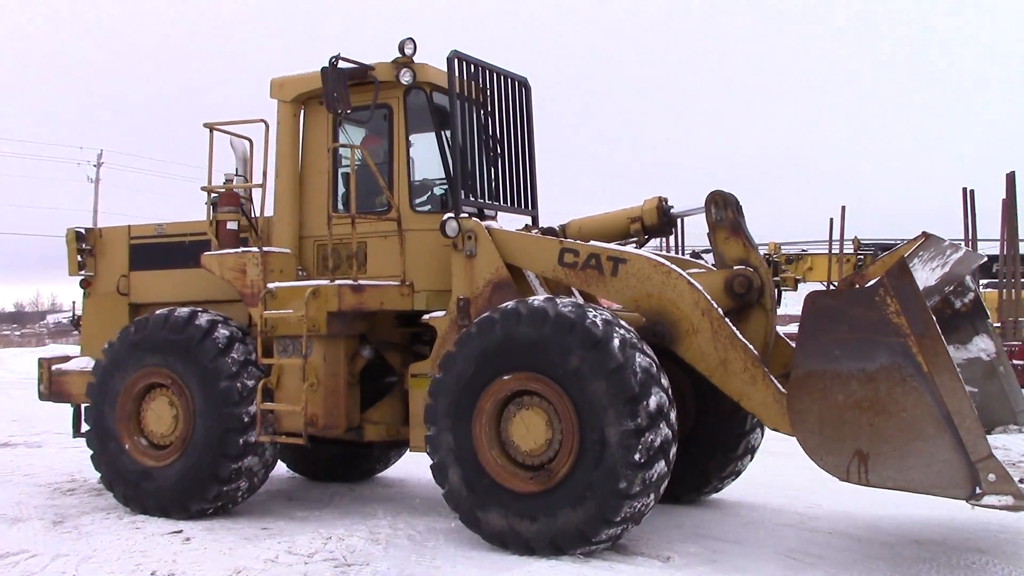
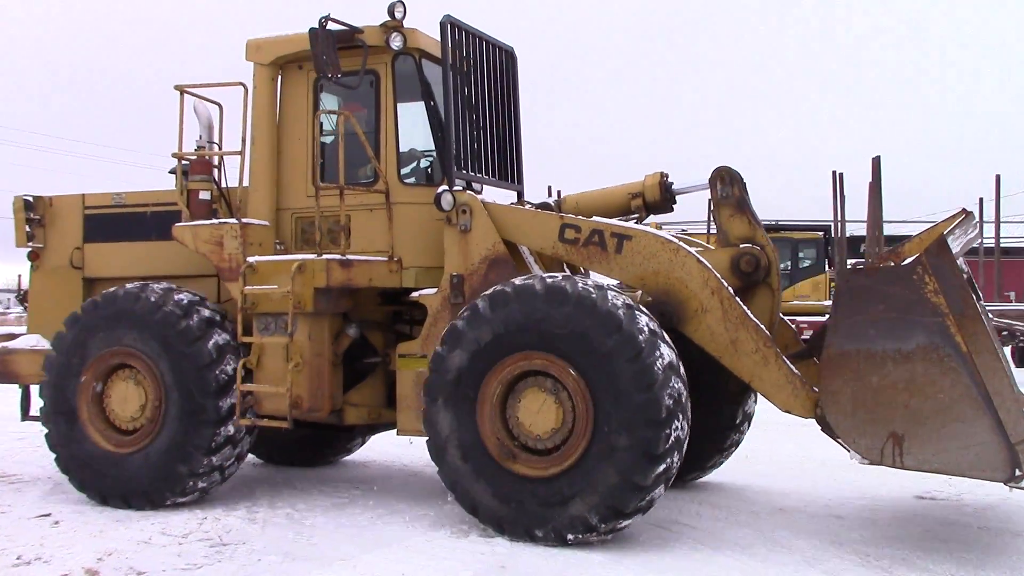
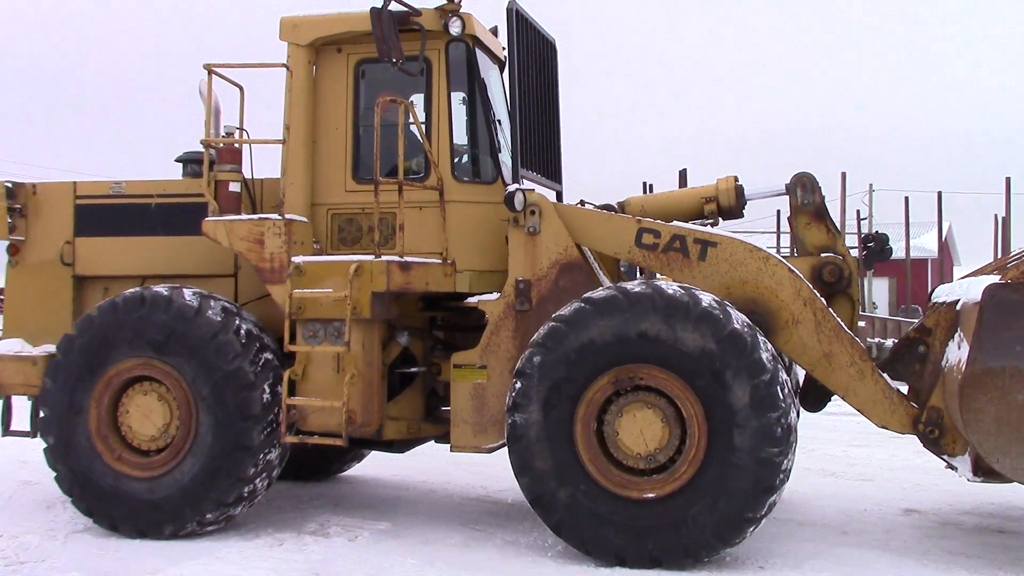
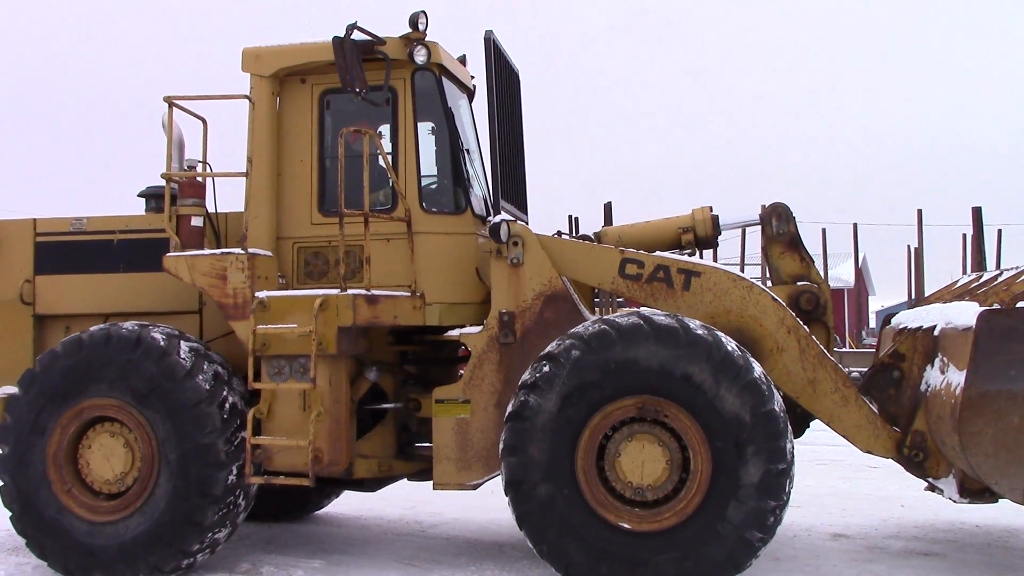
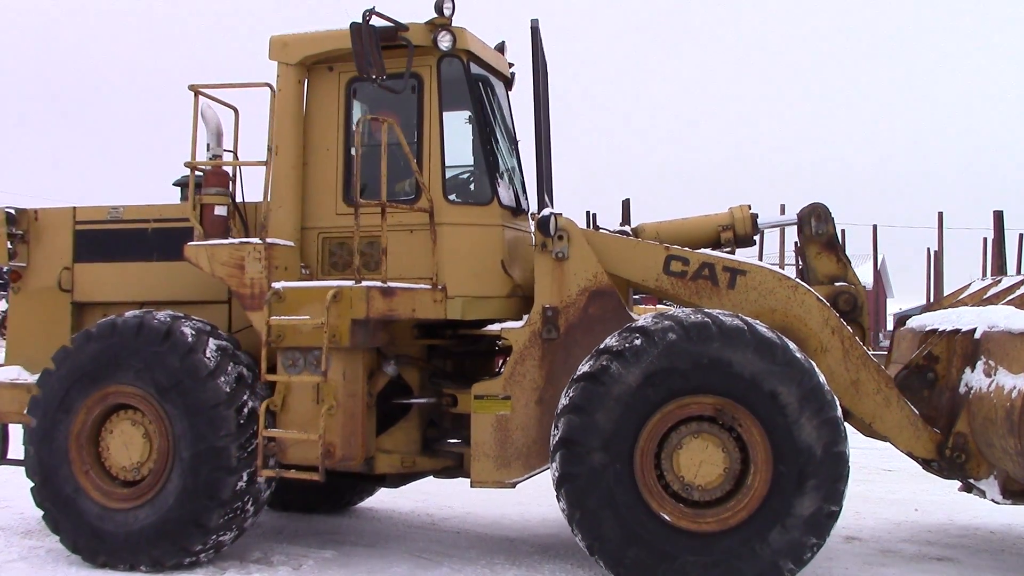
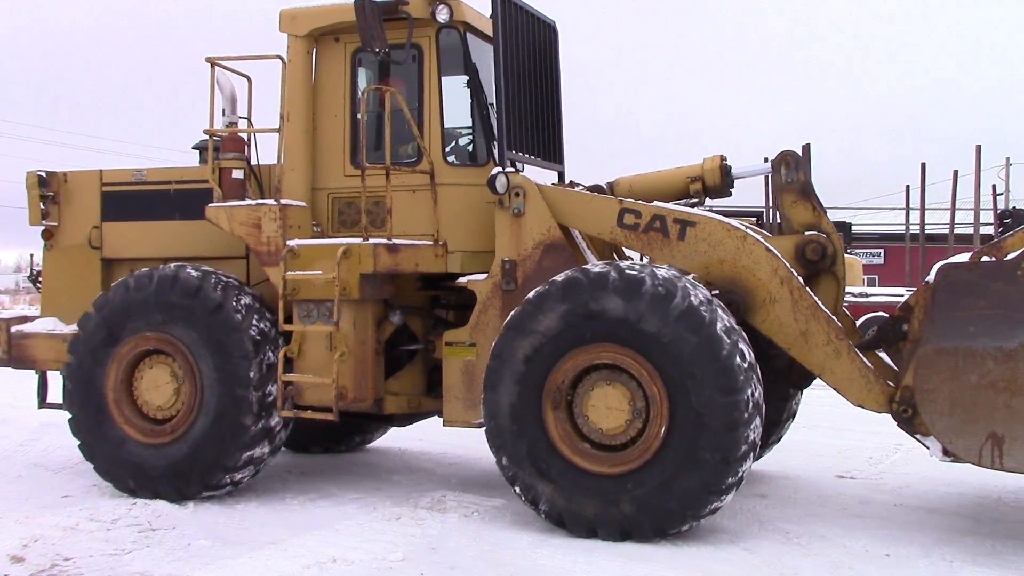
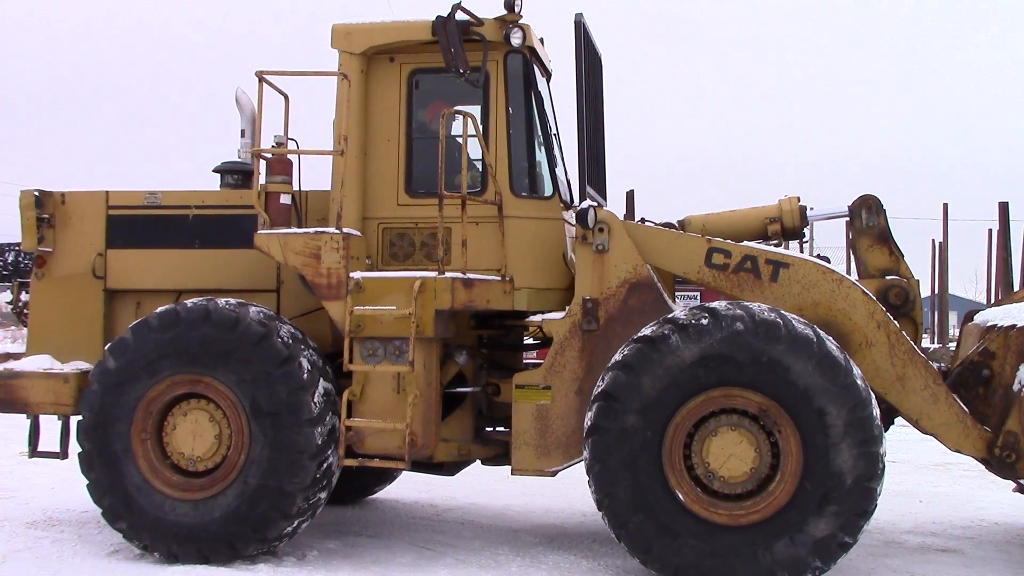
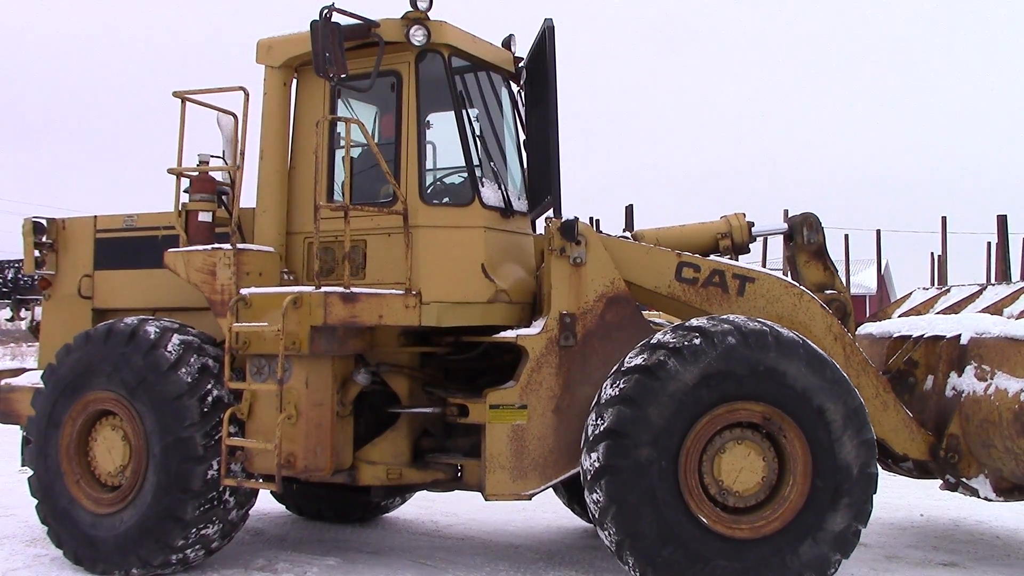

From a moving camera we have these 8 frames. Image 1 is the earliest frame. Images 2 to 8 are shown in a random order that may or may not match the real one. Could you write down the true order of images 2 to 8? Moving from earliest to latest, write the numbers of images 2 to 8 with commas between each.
2, 6, 3, 4, 8, 5, 7
